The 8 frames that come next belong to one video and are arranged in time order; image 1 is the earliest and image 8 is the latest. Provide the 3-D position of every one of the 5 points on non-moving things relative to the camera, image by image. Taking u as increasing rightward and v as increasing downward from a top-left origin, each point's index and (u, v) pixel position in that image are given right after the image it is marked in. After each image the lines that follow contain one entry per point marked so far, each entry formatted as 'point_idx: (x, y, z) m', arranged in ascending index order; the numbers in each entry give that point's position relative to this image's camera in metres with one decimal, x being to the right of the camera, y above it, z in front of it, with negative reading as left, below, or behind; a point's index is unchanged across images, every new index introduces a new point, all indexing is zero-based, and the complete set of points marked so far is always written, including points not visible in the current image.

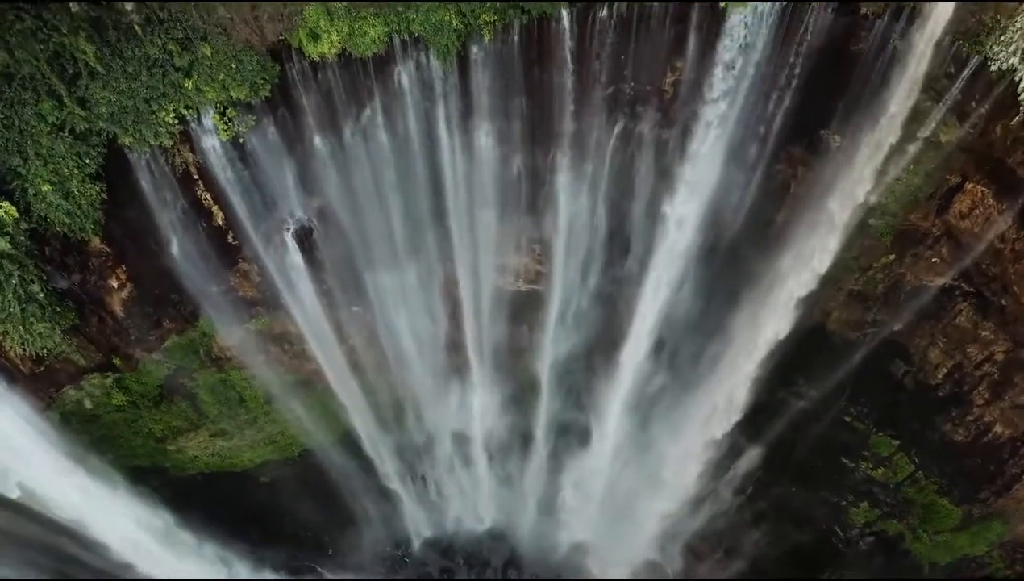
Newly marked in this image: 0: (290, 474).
0: (-3.8, -3.2, +12.0) m
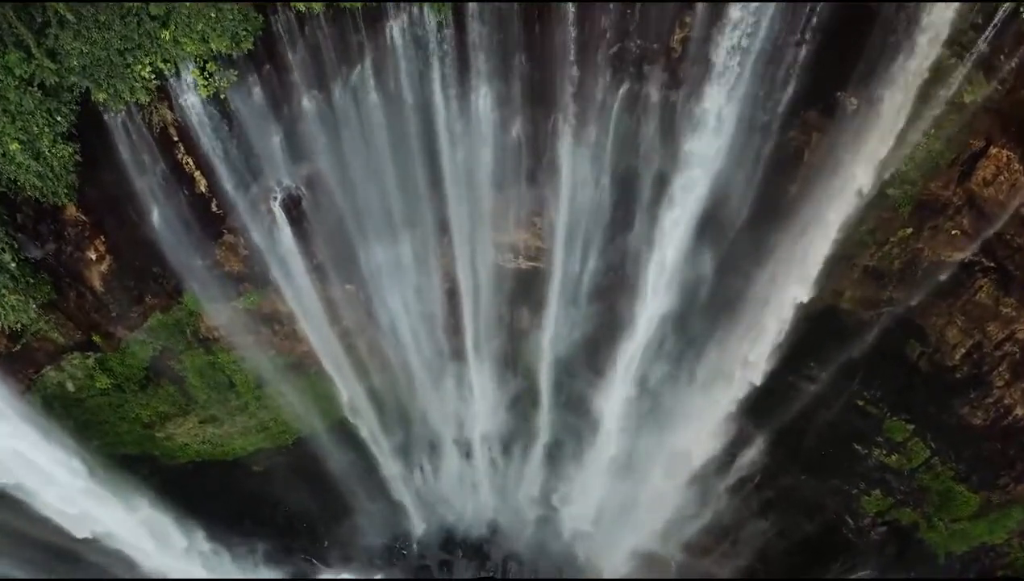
0: (-3.8, -2.9, +11.6) m
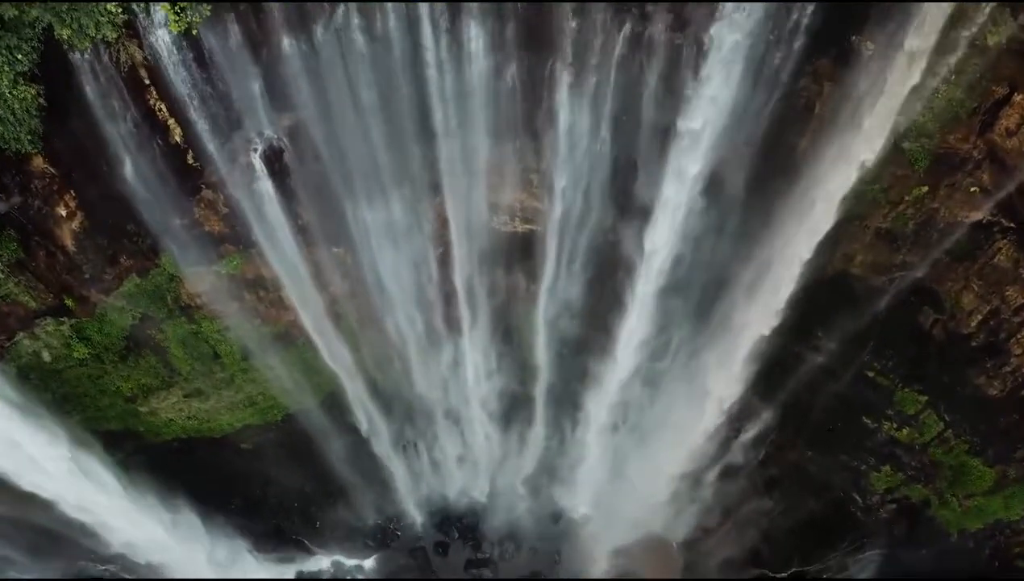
0: (-3.9, -2.4, +11.3) m
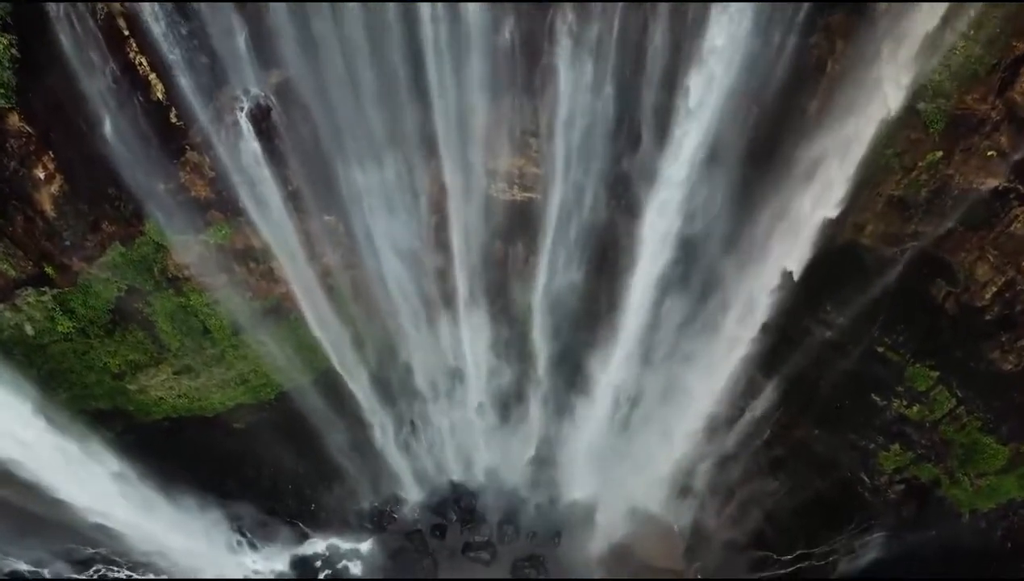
0: (-3.9, -2.0, +11.0) m
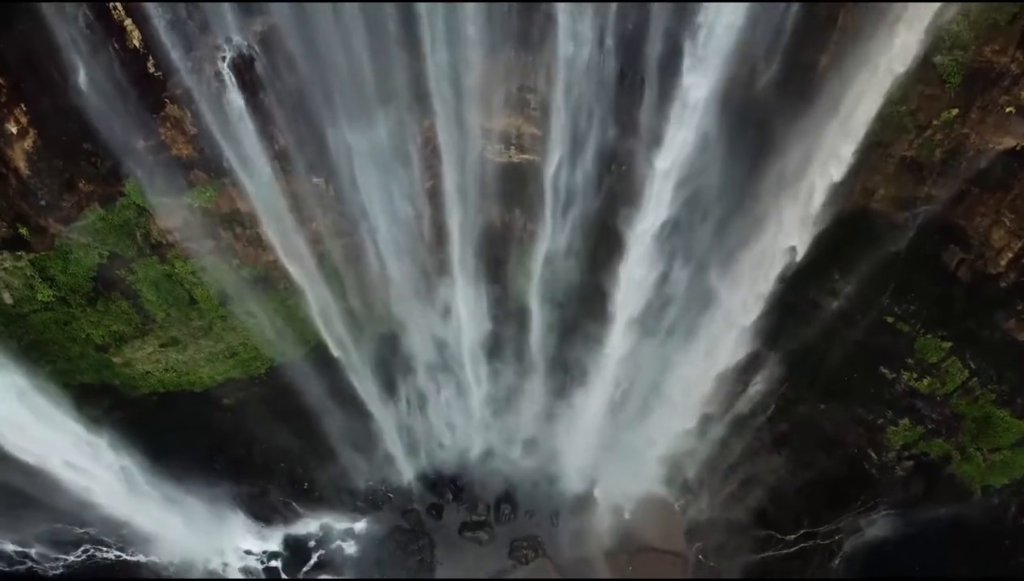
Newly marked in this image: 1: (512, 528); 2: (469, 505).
0: (-3.9, -1.6, +10.7) m
1: (0.0, -3.9, +11.5) m
2: (-0.7, -3.6, +11.5) m
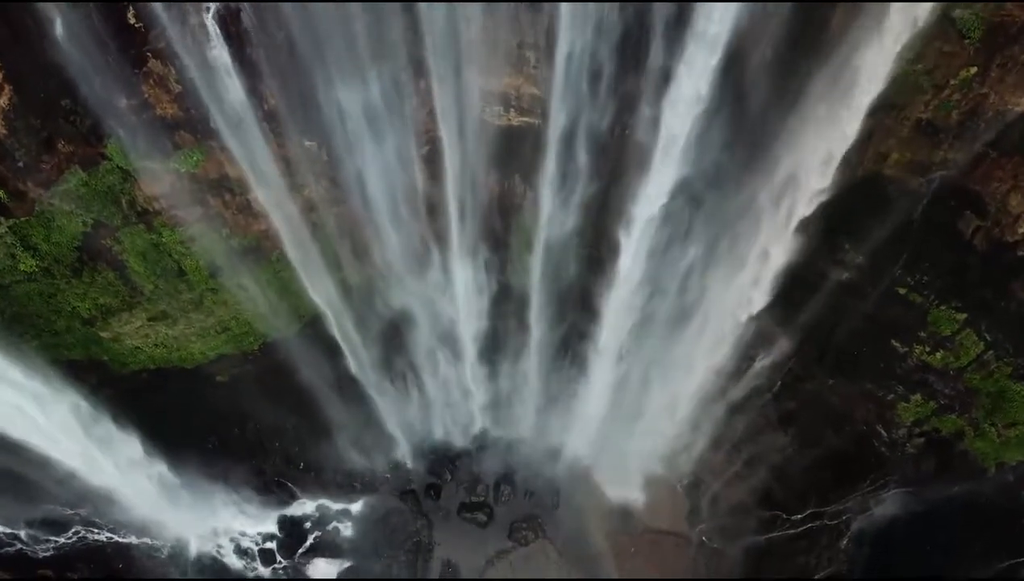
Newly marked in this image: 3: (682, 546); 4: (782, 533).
0: (-3.9, -1.2, +10.4) m
1: (0.0, -3.5, +11.2) m
2: (-0.7, -3.2, +11.2) m
3: (+2.7, -4.1, +11.2) m
4: (+4.2, -3.7, +10.7) m
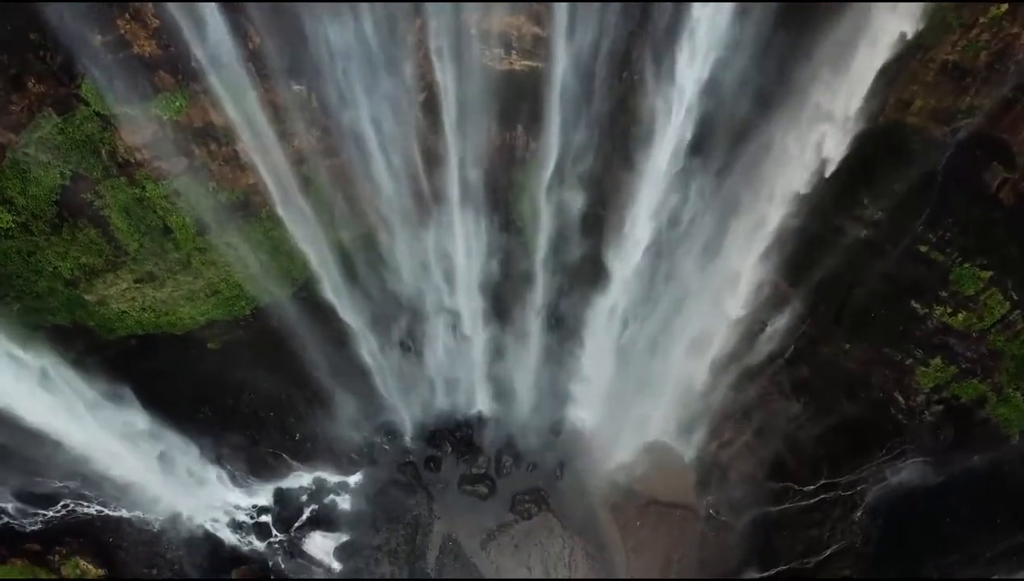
0: (-3.9, -0.7, +10.0) m
1: (0.0, -3.0, +10.9) m
2: (-0.7, -2.6, +10.9) m
3: (+2.8, -3.6, +10.9) m
4: (+4.2, -3.2, +10.4) m
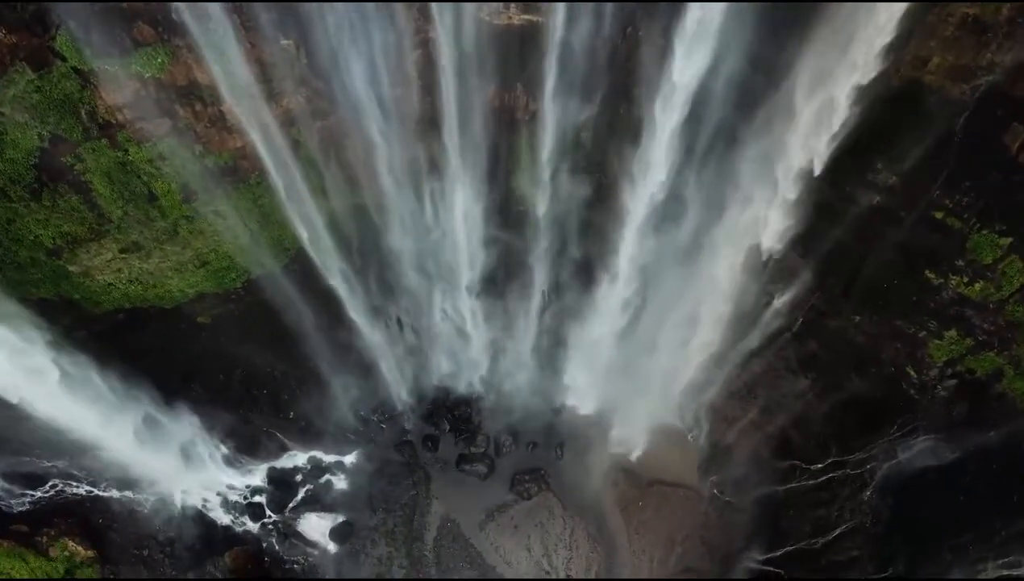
0: (-3.9, -0.3, +9.7) m
1: (0.0, -2.6, +10.6) m
2: (-0.7, -2.2, +10.6) m
3: (+2.8, -3.2, +10.6) m
4: (+4.2, -2.8, +10.1) m
